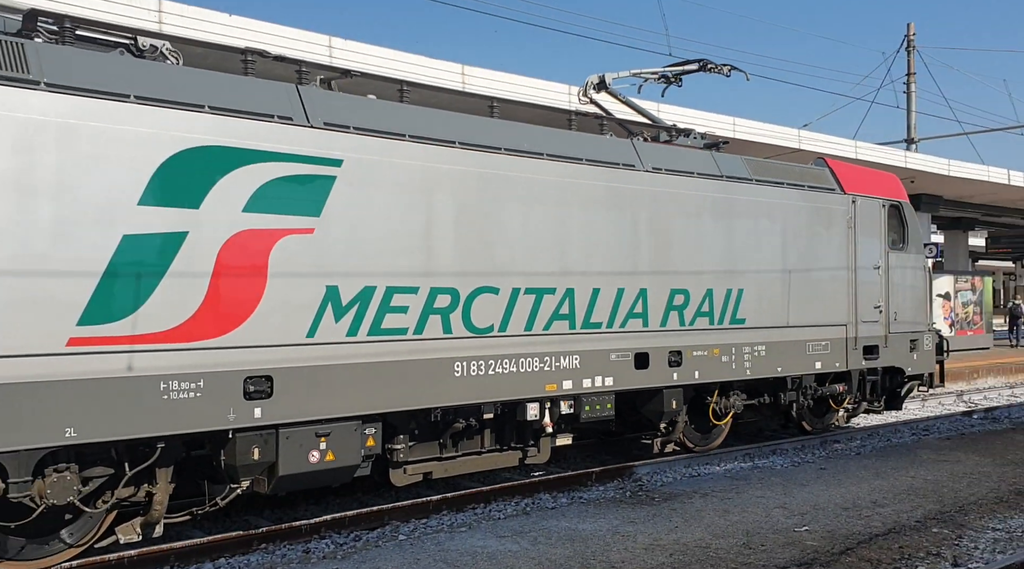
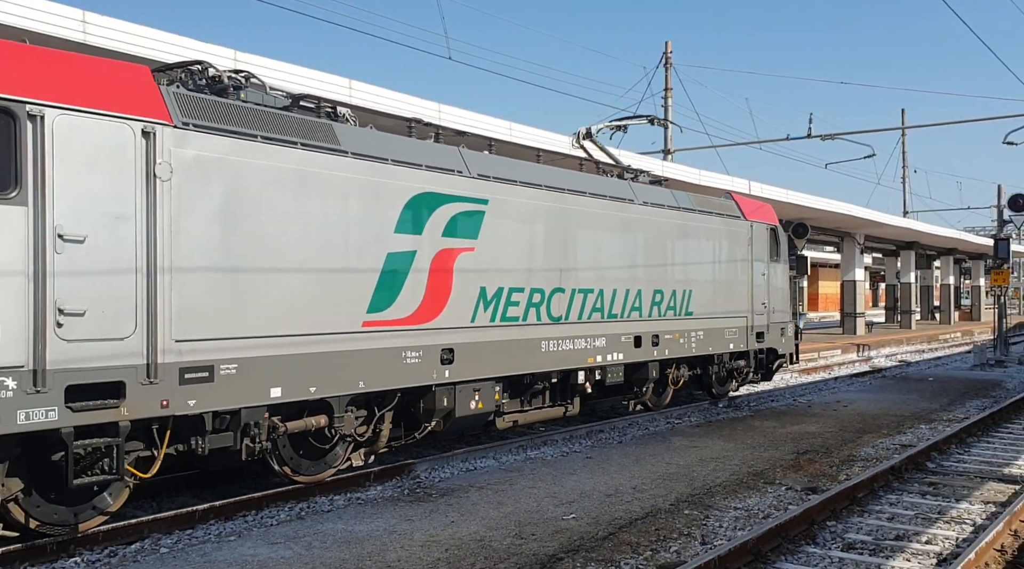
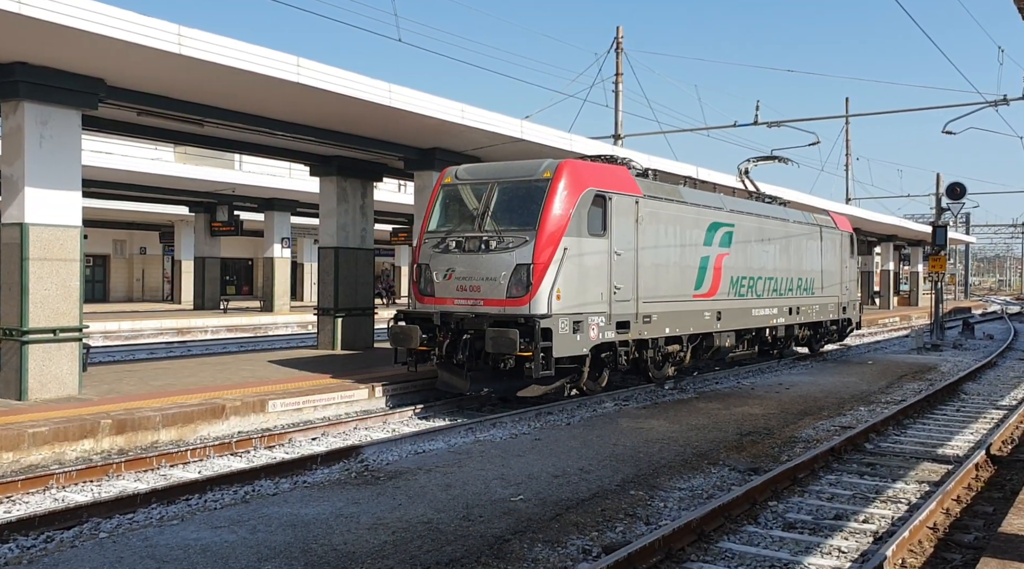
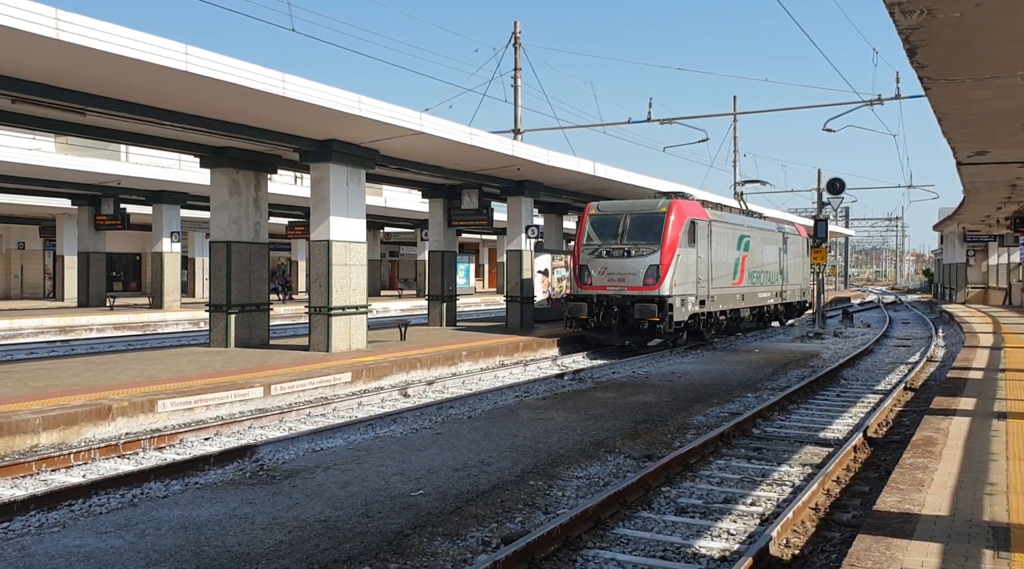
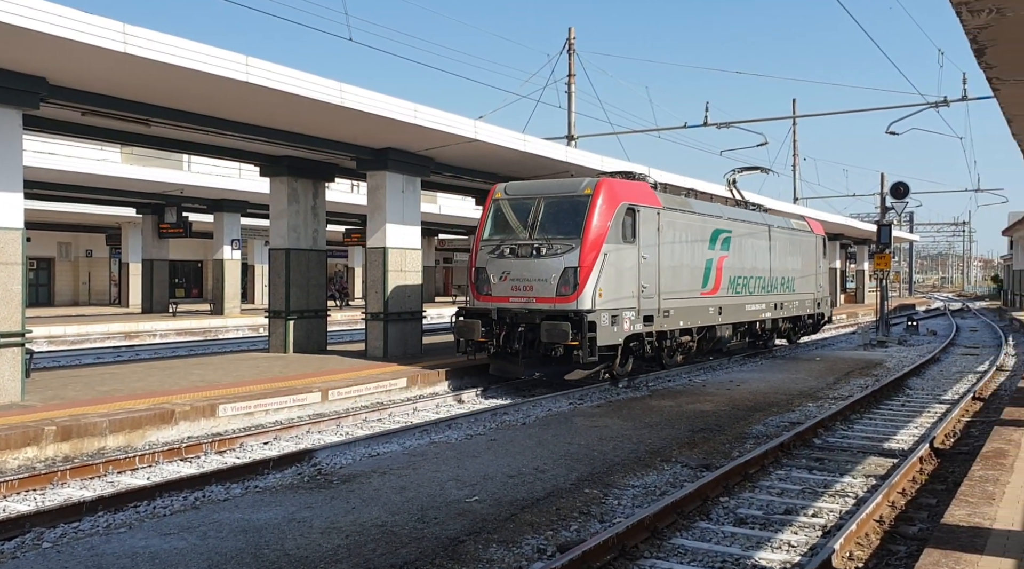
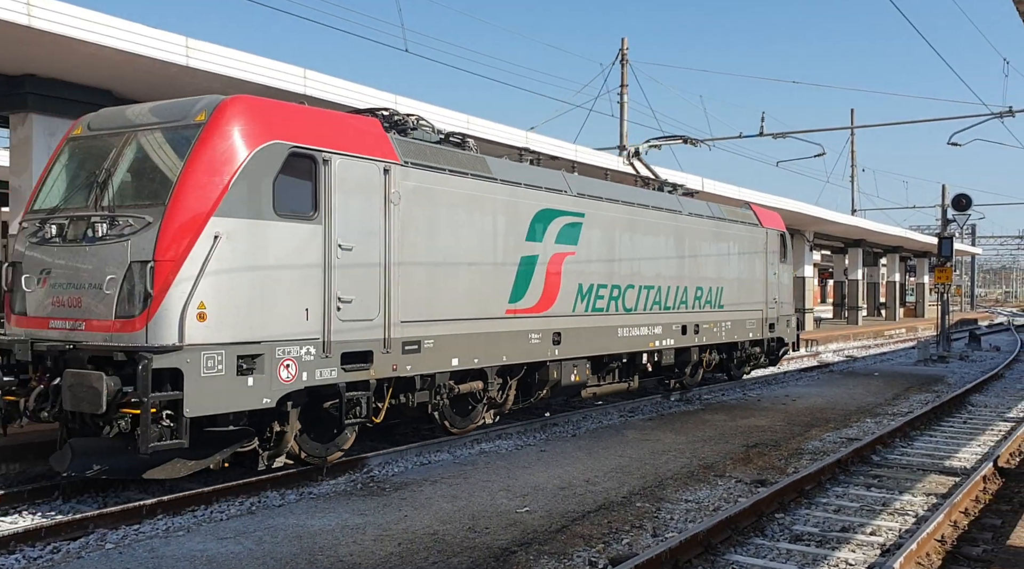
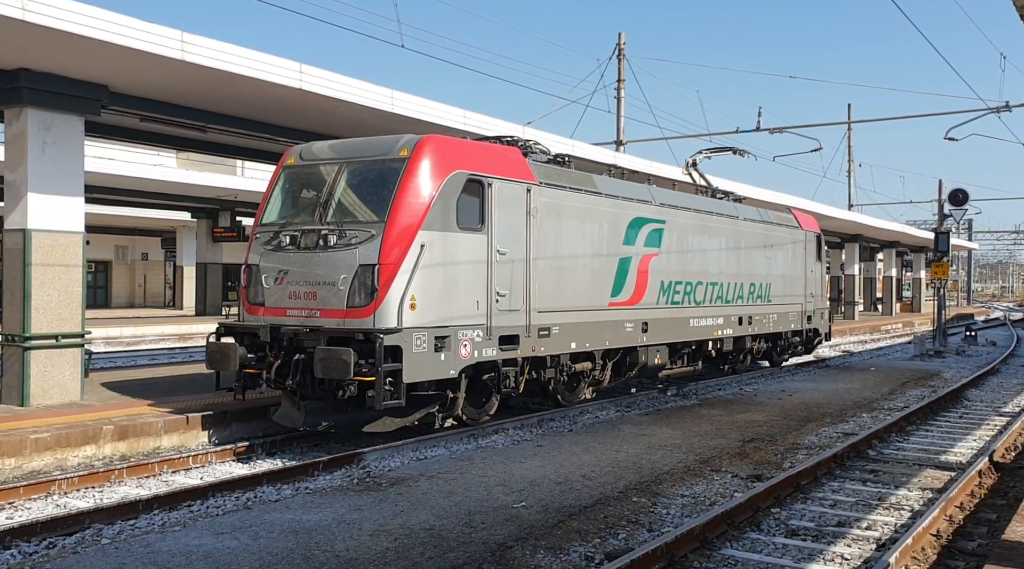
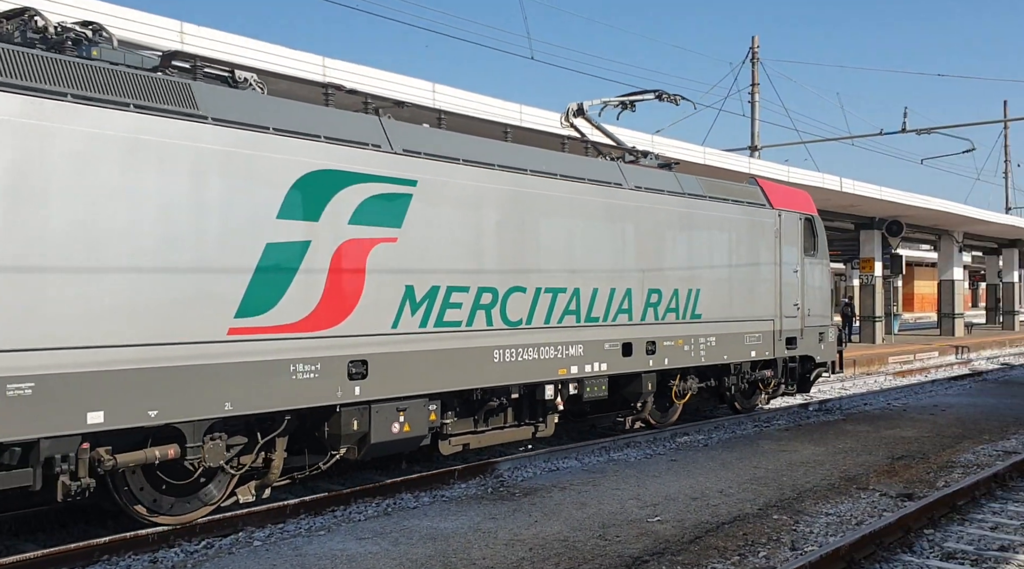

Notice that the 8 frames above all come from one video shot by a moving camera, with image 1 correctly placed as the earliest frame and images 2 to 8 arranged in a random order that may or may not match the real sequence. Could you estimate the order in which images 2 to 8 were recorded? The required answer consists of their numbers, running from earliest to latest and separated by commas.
8, 2, 6, 7, 3, 5, 4
